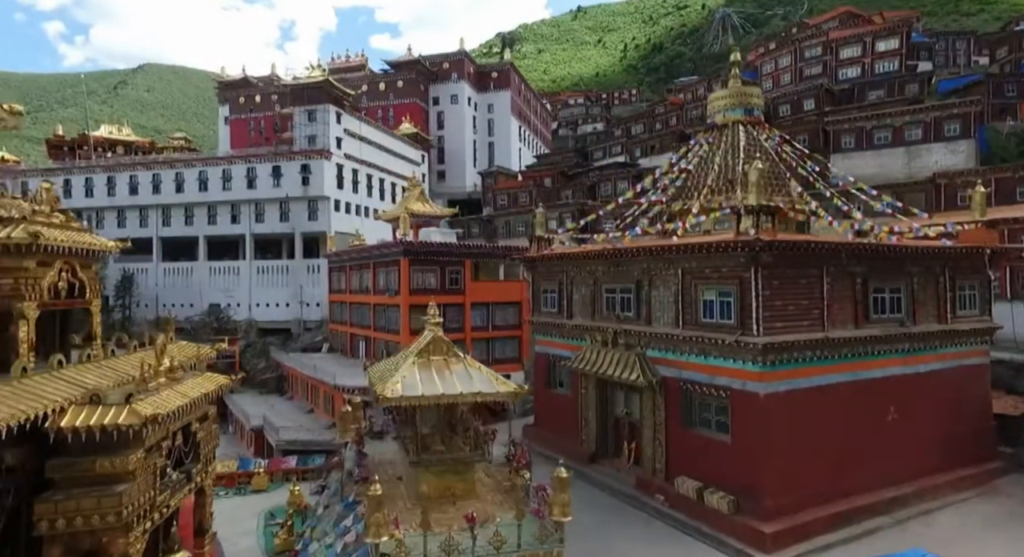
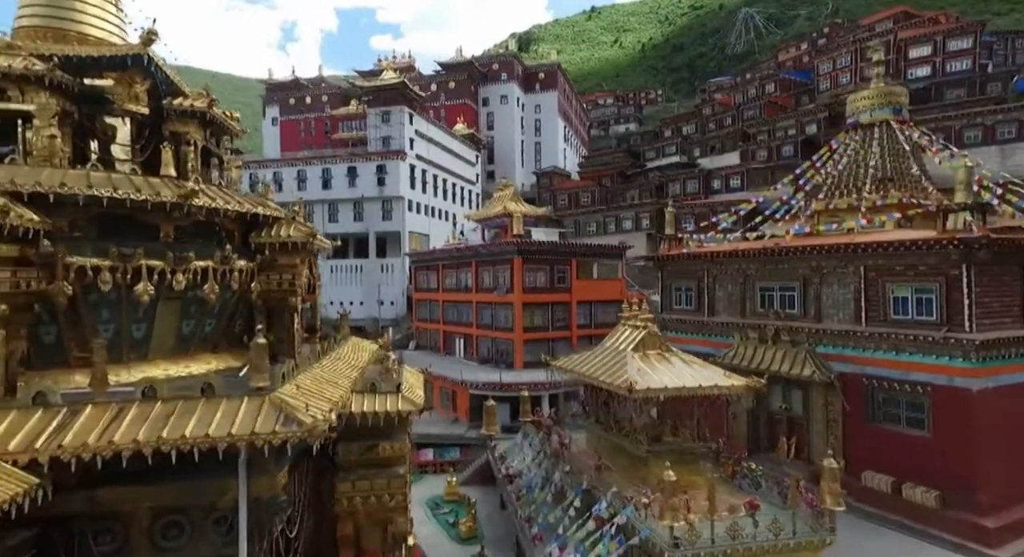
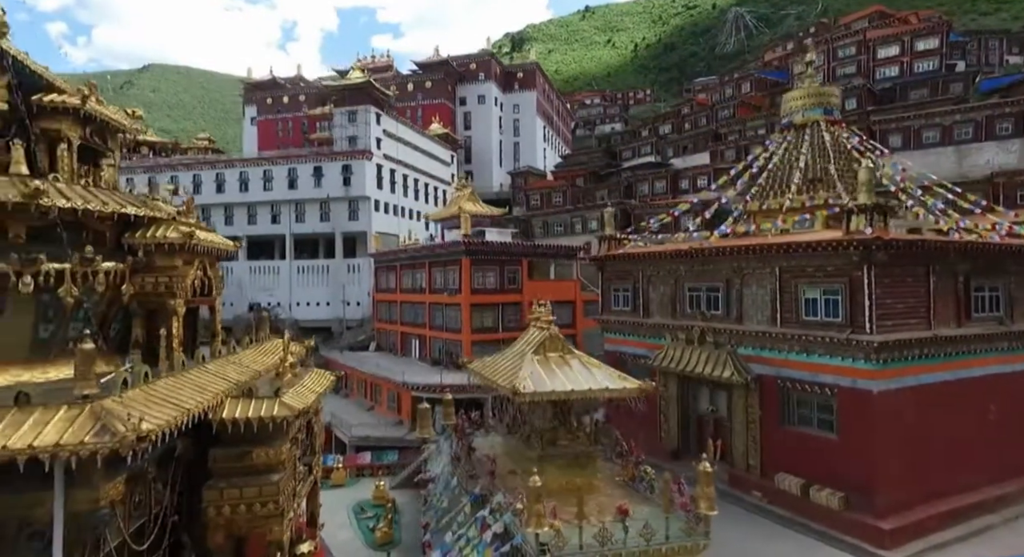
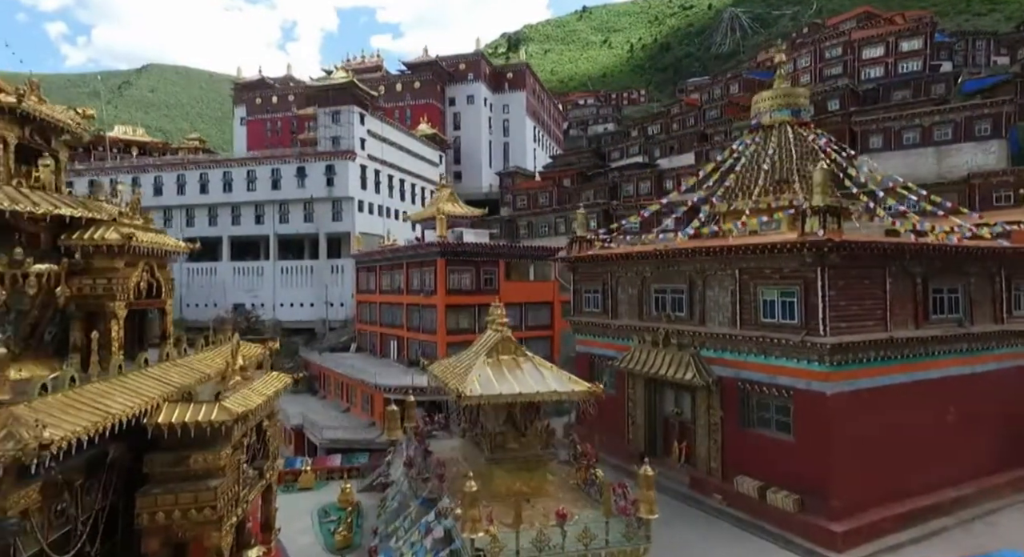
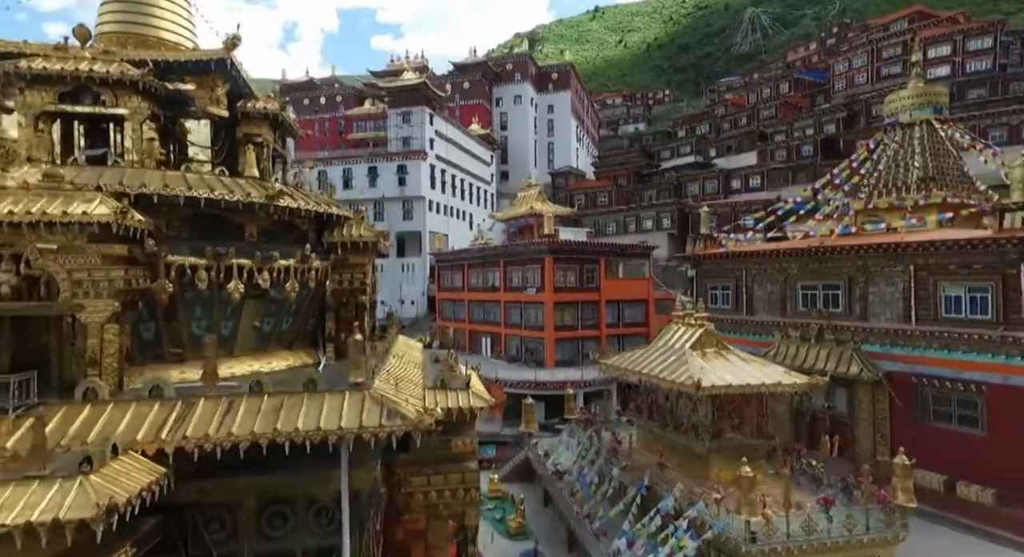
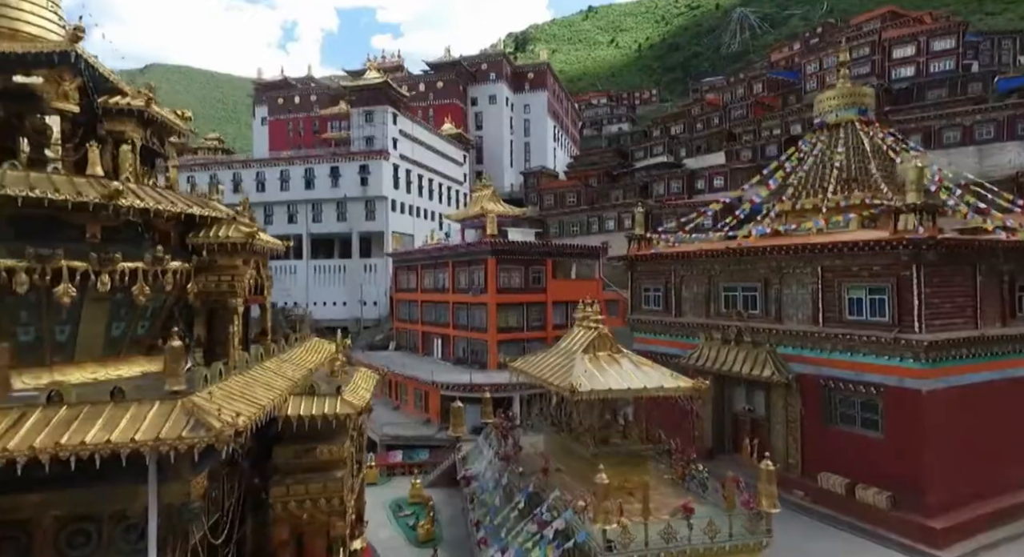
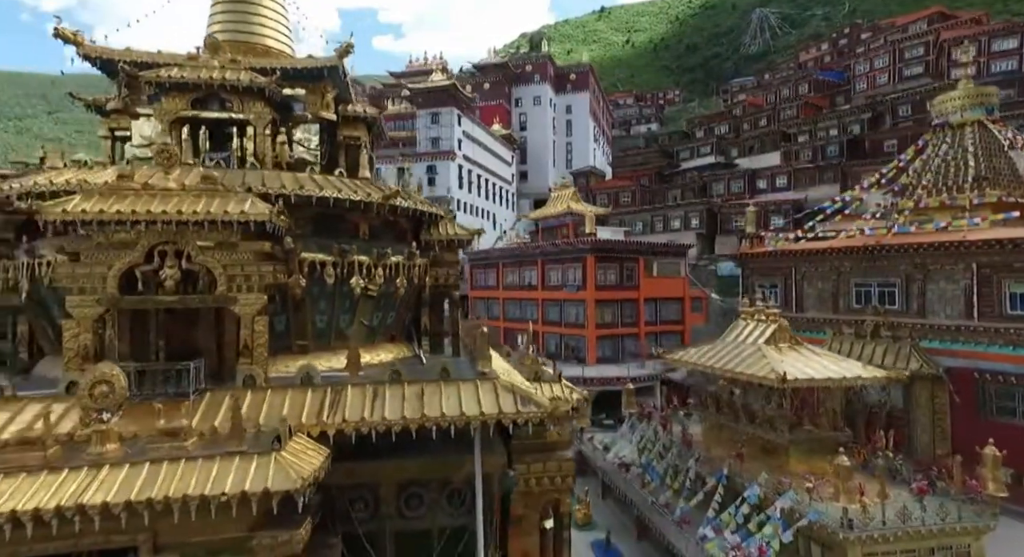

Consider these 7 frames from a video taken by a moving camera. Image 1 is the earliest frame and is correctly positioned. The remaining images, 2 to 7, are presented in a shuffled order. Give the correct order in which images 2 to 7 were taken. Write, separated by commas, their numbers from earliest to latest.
4, 3, 6, 2, 5, 7
